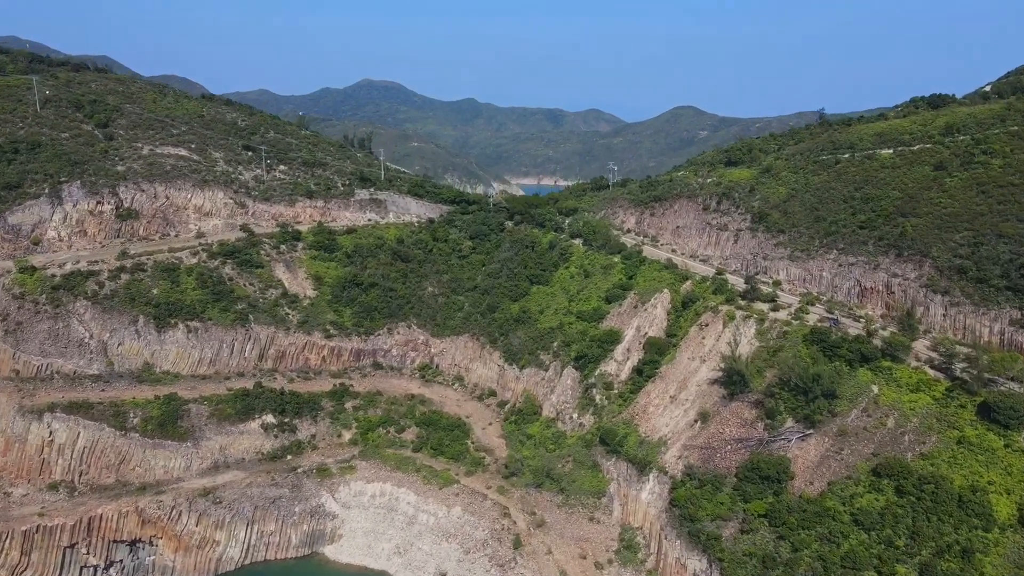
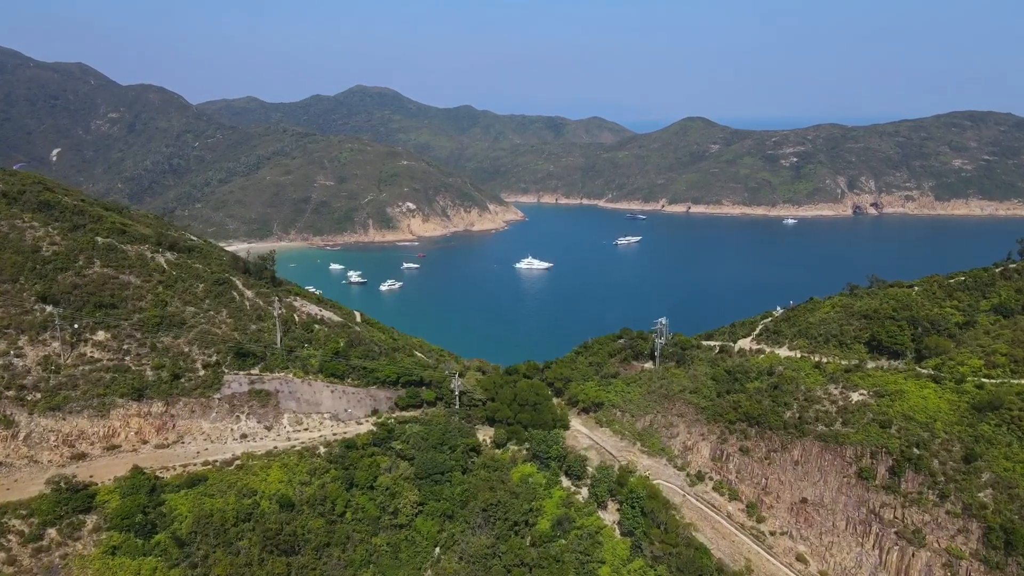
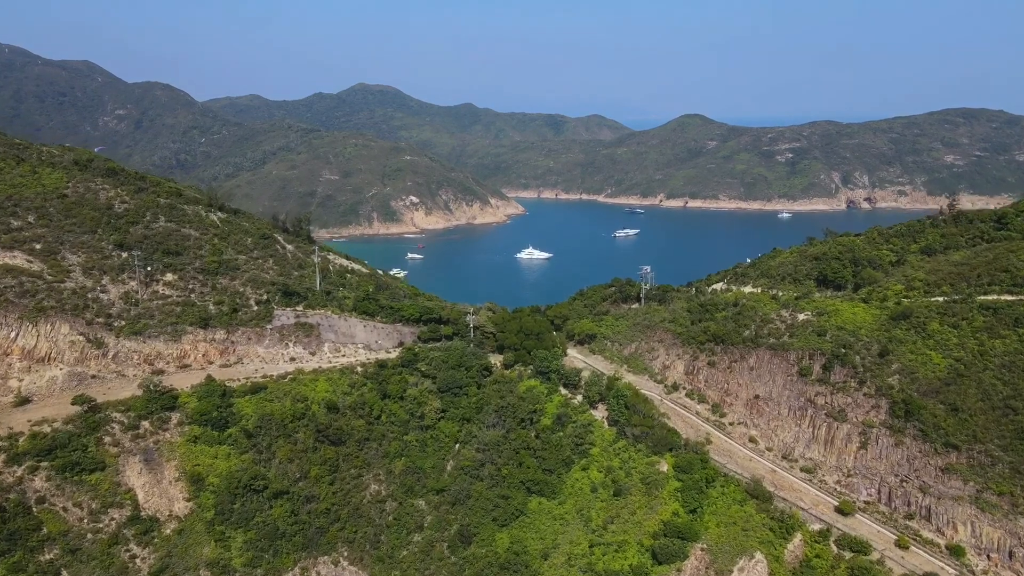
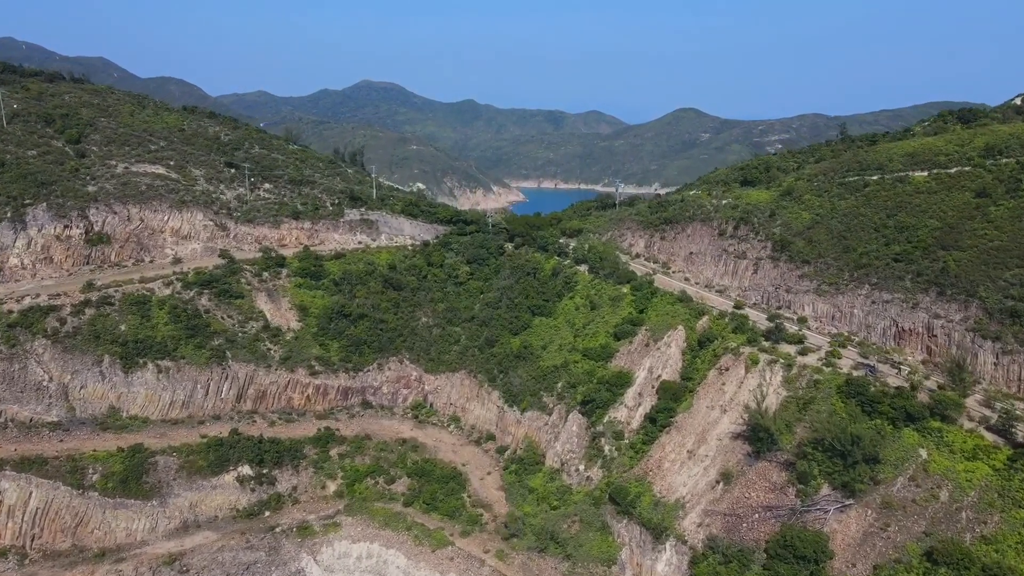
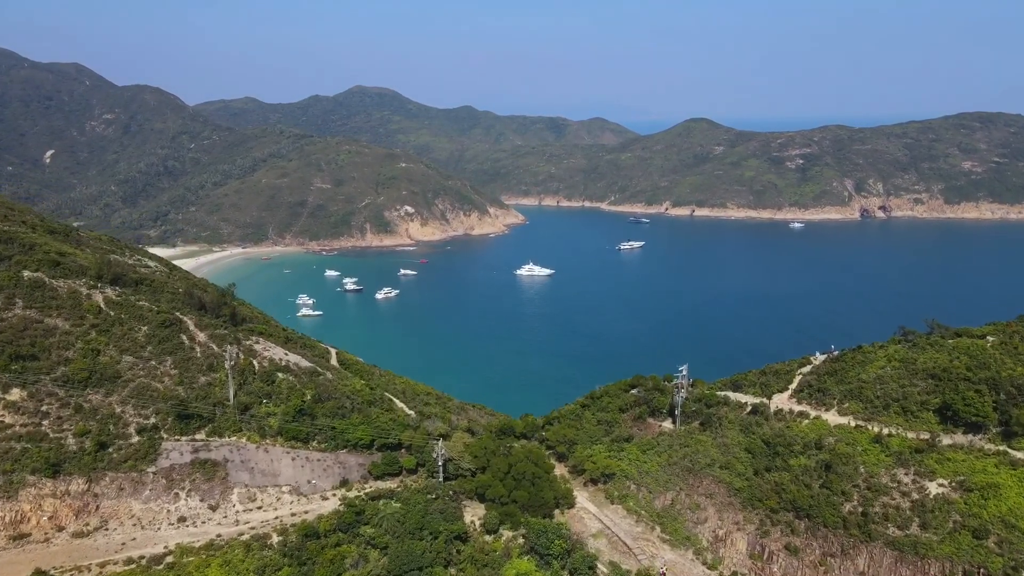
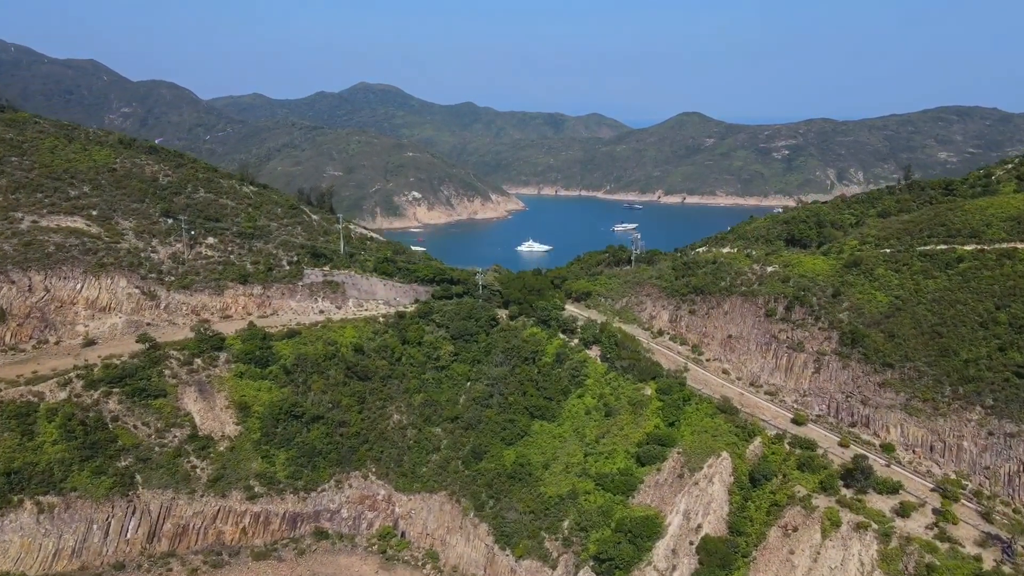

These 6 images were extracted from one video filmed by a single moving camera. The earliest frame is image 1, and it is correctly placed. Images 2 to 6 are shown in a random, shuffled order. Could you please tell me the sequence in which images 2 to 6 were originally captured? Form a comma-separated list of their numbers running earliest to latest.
4, 6, 3, 2, 5
